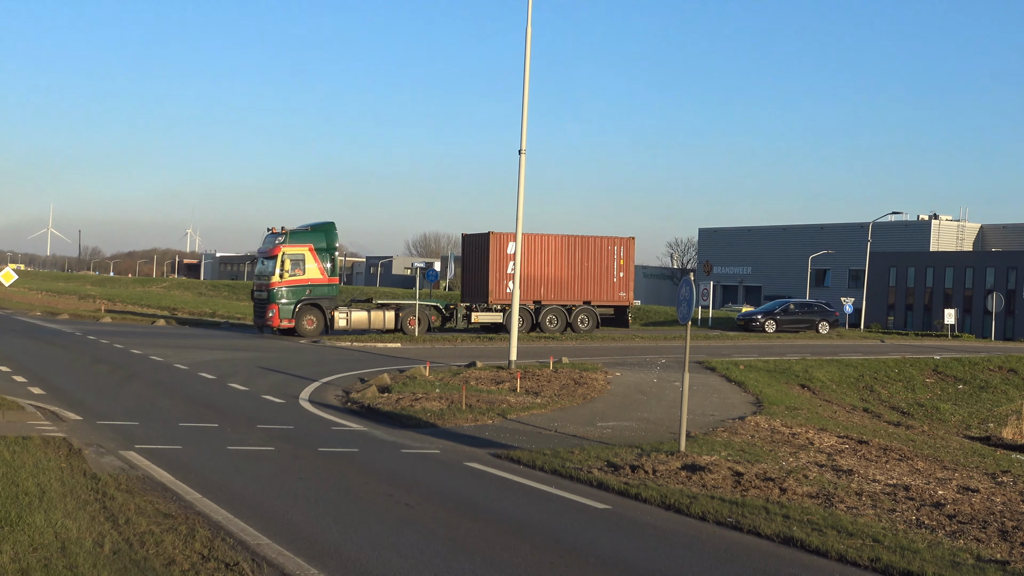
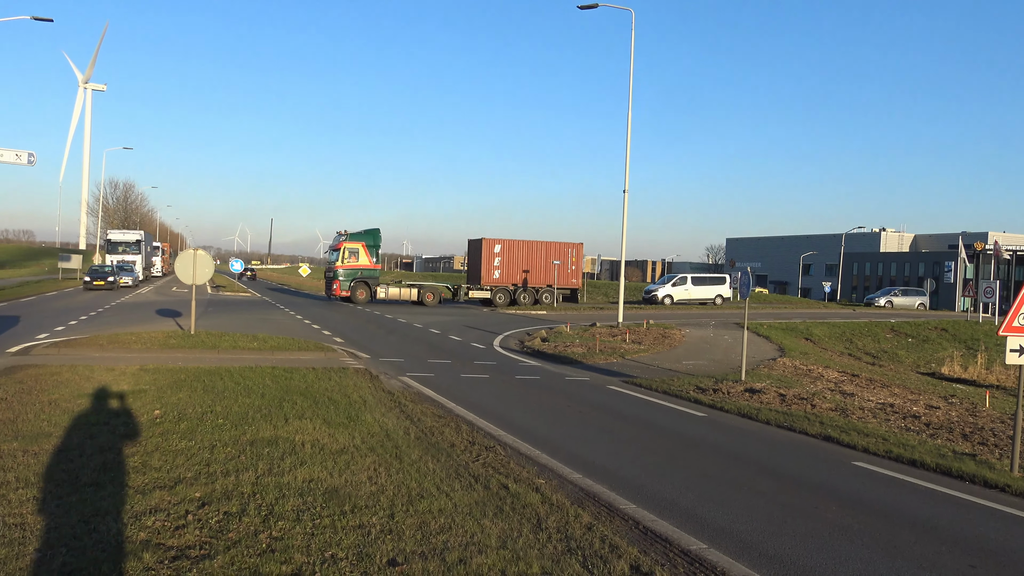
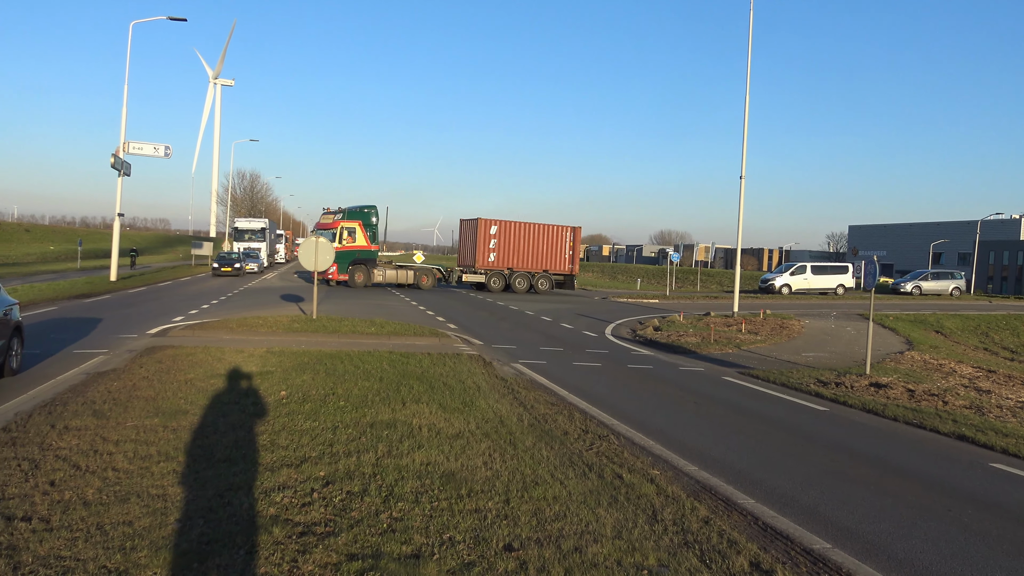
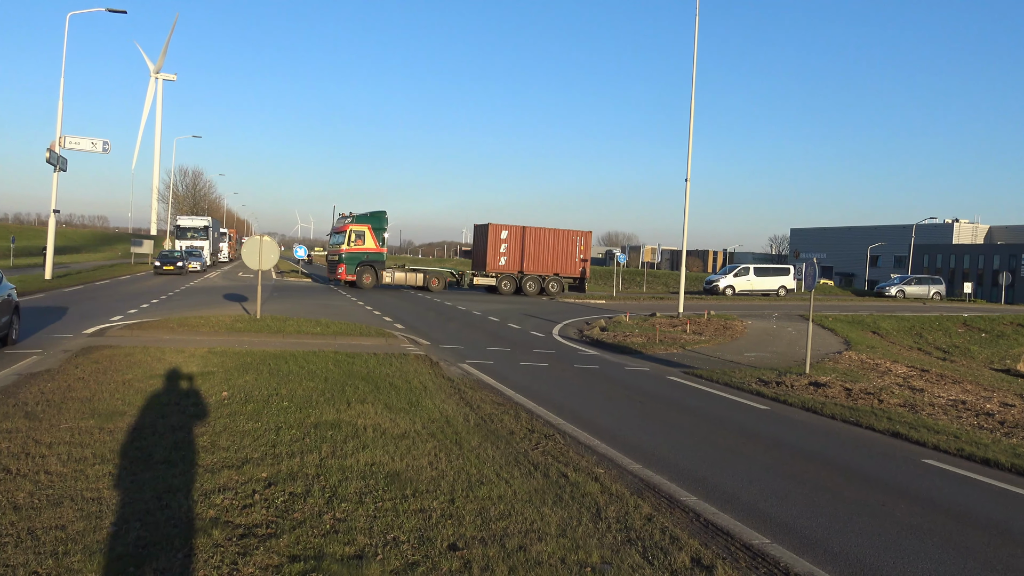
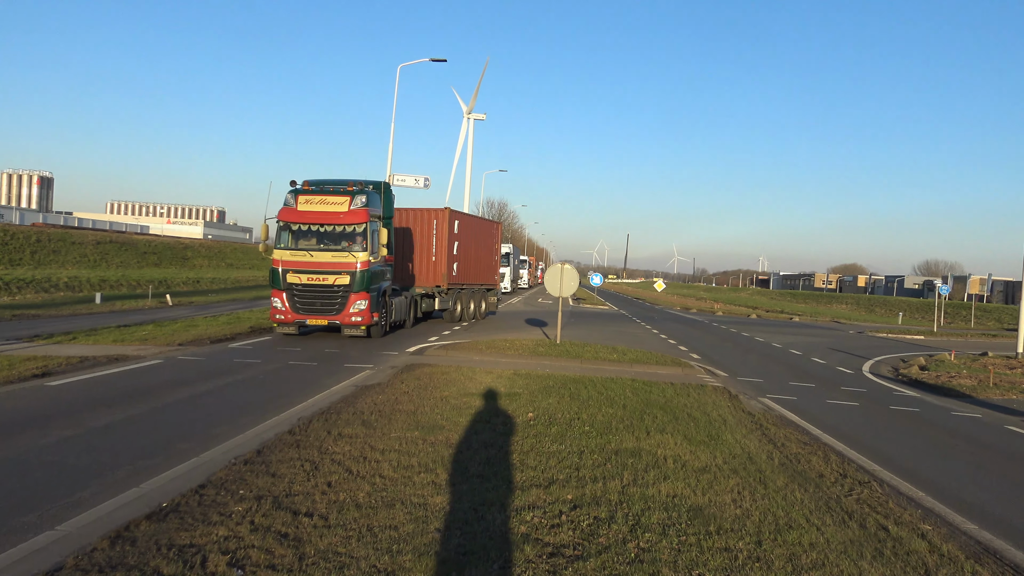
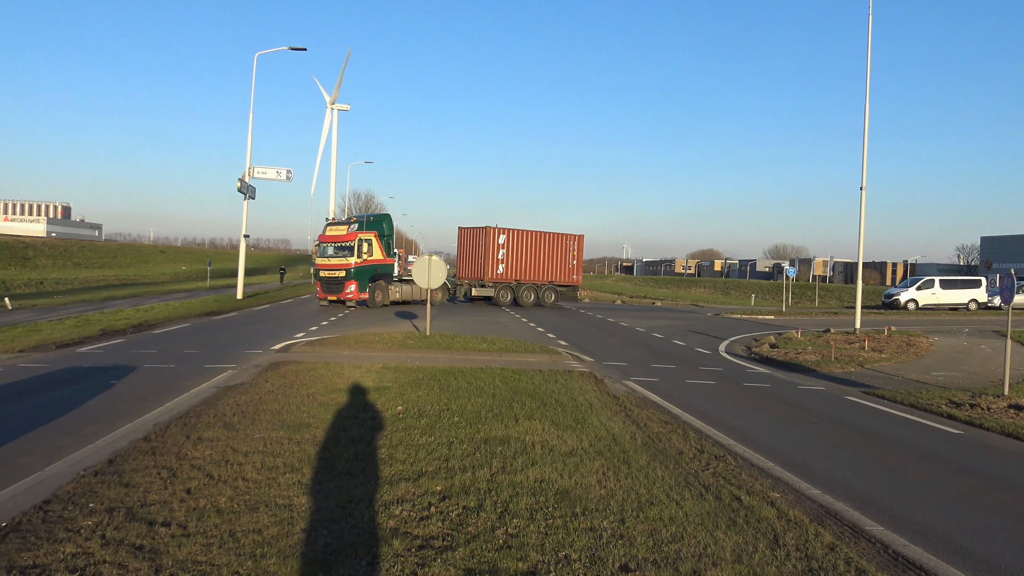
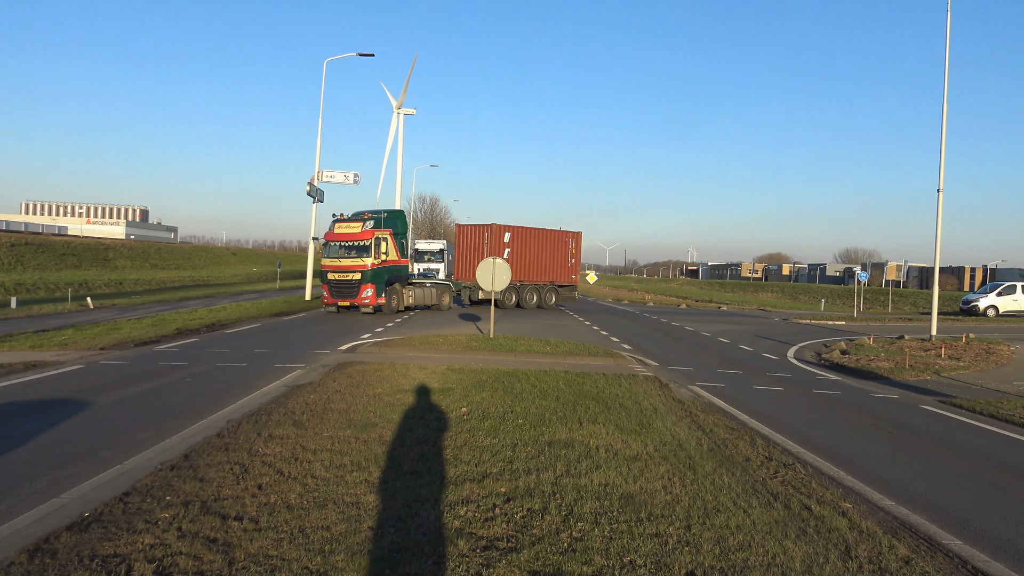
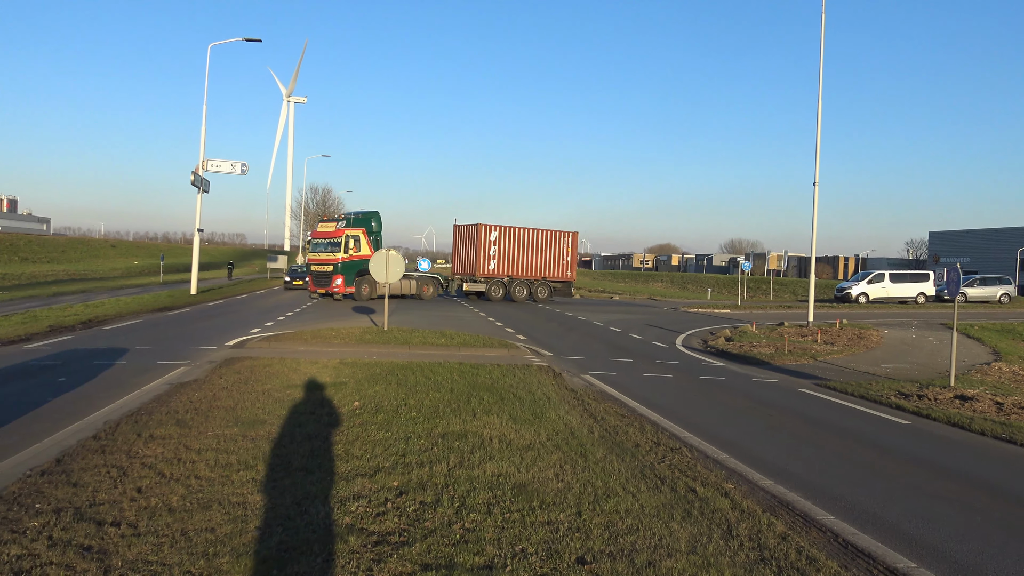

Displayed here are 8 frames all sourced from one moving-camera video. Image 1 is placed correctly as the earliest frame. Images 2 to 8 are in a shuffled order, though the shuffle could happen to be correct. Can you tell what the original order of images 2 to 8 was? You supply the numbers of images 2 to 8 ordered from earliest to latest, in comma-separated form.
2, 4, 3, 8, 6, 7, 5
